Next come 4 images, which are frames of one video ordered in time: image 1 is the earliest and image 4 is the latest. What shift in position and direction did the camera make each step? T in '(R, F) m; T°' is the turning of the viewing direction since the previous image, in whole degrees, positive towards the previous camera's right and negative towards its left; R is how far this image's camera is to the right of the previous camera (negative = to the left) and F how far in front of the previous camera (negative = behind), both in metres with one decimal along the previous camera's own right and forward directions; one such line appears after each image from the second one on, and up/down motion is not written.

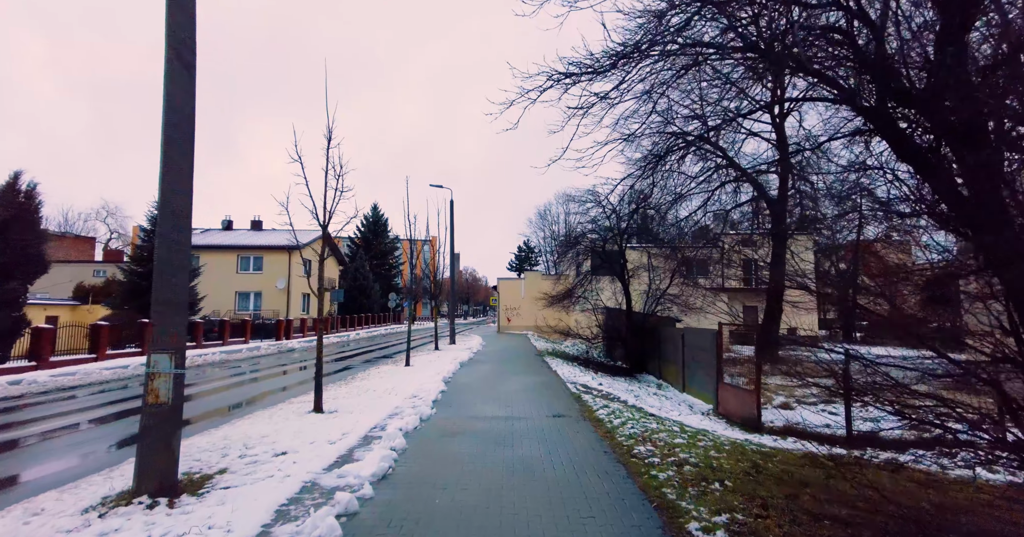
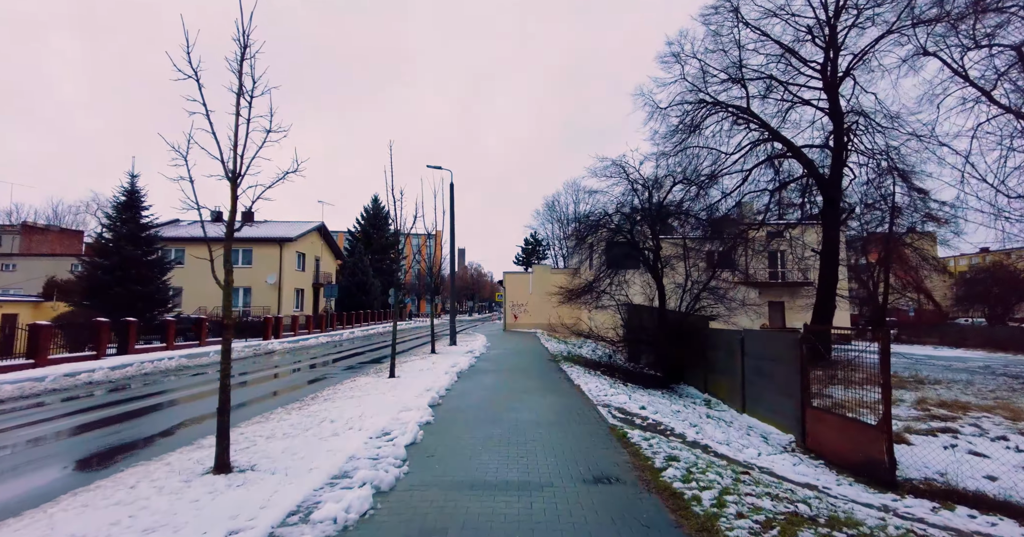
(-0.1, +2.4) m; -1°
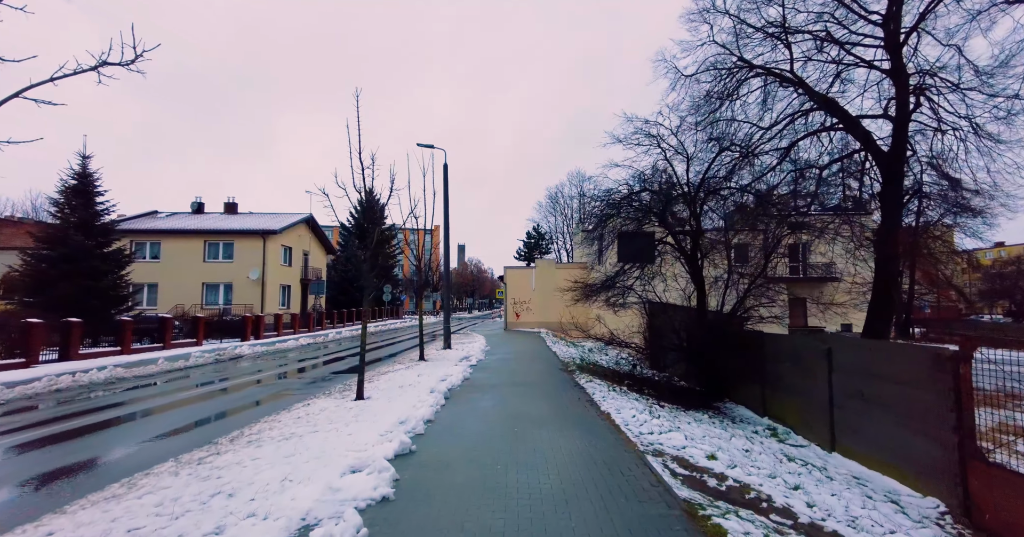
(-0.1, +2.3) m; 0°
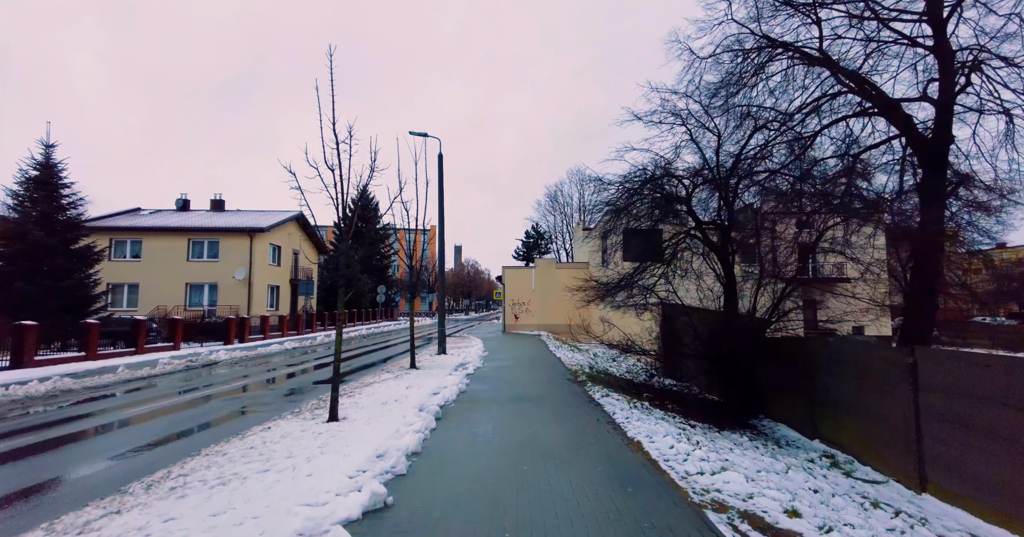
(-0.1, +1.3) m; 0°
